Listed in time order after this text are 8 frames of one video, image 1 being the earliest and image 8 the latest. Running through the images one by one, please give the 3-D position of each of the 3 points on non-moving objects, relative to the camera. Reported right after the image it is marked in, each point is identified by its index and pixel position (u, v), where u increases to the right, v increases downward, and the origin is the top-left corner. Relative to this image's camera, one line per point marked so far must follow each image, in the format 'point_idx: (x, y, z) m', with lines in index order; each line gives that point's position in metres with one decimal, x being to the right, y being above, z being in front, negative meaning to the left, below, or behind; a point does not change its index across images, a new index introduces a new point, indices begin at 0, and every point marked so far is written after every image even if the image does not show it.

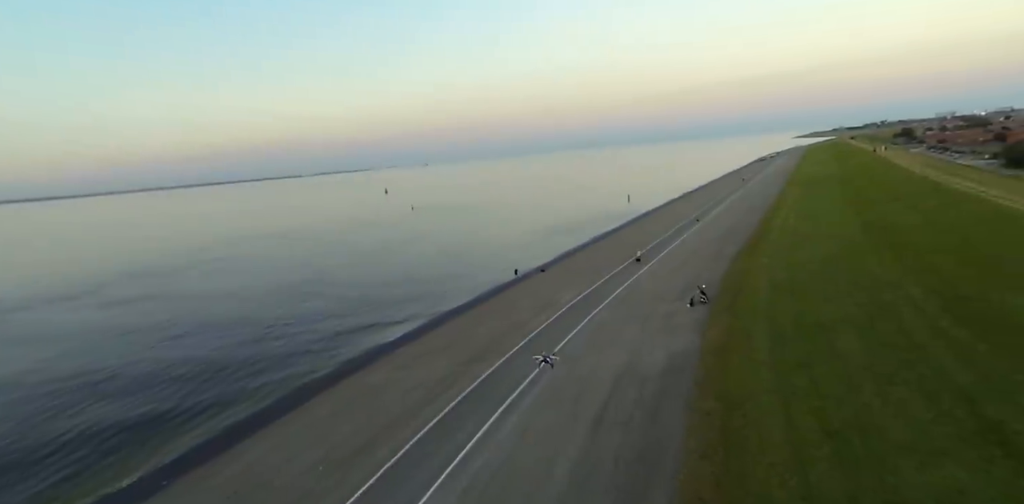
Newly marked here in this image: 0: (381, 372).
0: (-4.8, -4.5, +18.9) m
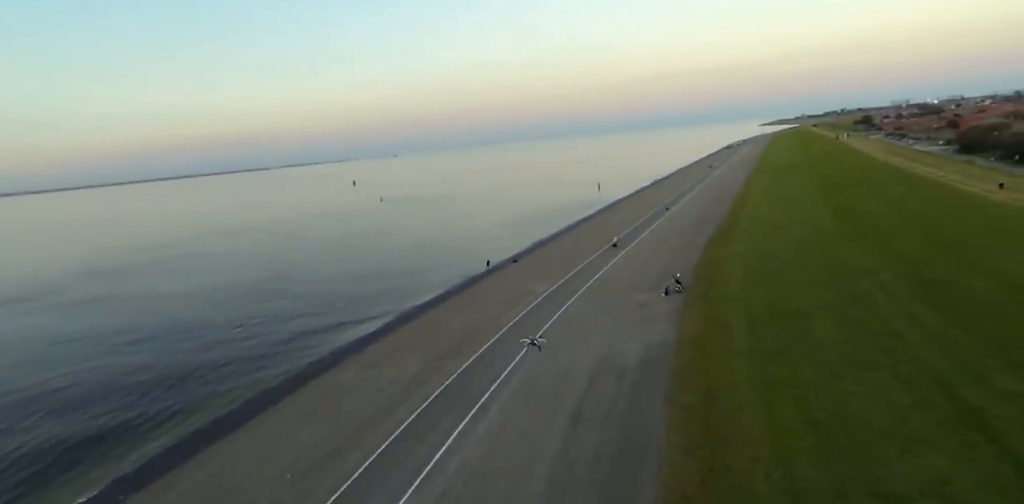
0: (-5.7, -4.3, +18.3) m
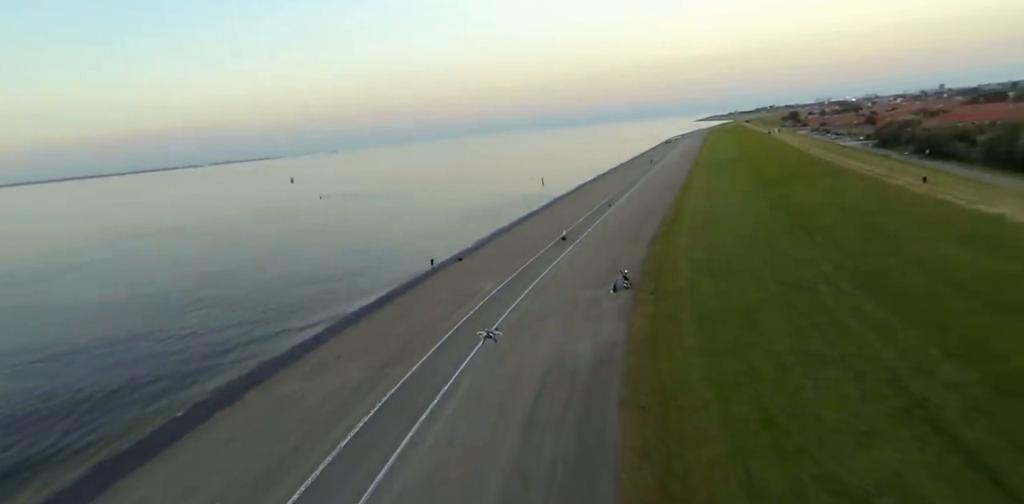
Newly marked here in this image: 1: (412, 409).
0: (-7.4, -4.4, +17.3) m
1: (-2.7, -4.4, +13.7) m
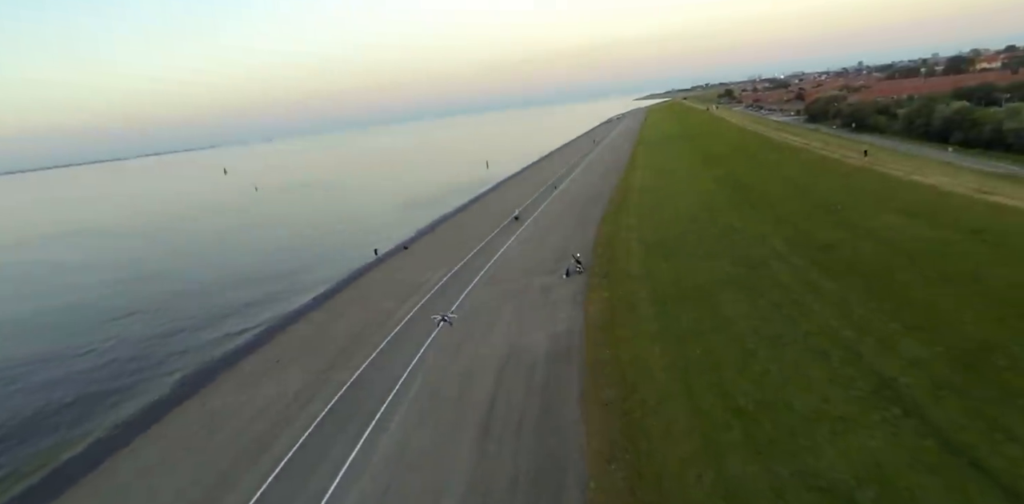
0: (-8.8, -4.3, +15.9) m
1: (-3.8, -4.2, +12.9) m
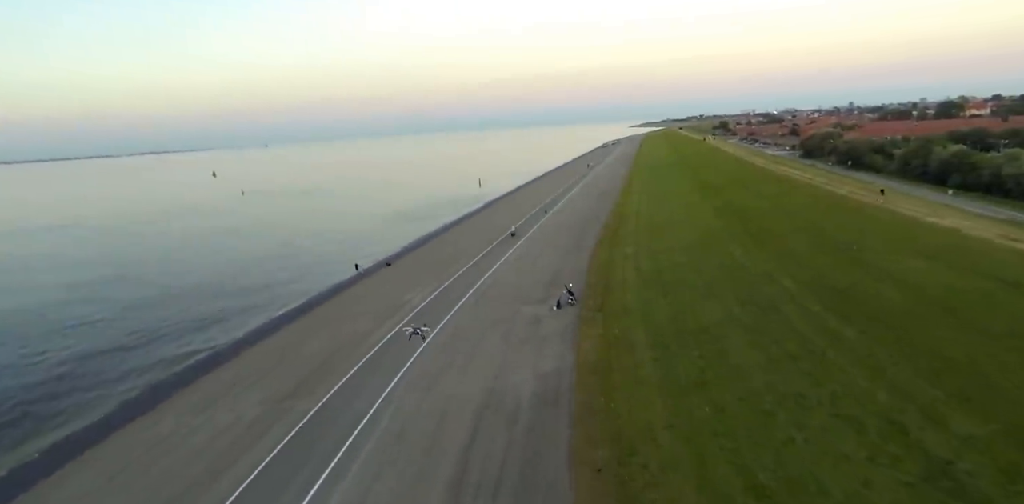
0: (-9.4, -4.6, +14.6) m
1: (-4.3, -4.6, +11.7) m
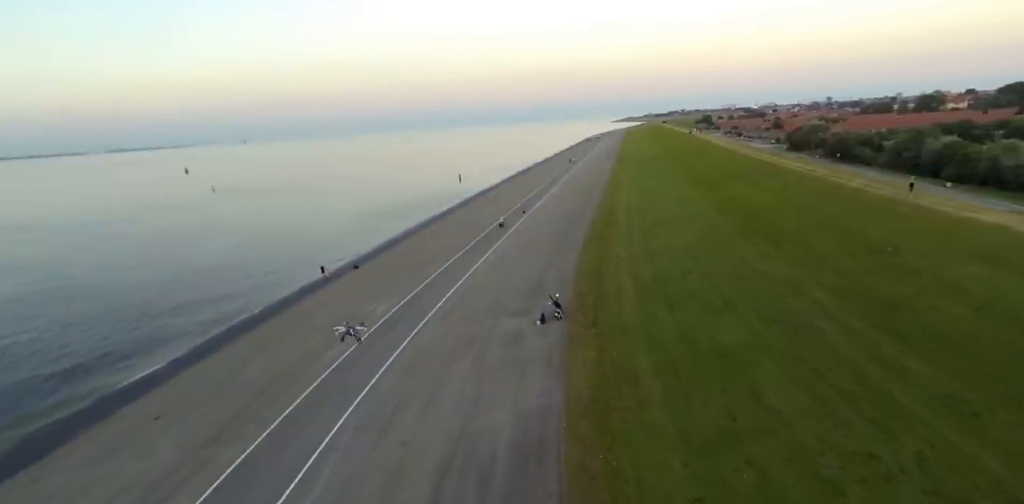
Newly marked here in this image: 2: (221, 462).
0: (-9.9, -4.7, +12.5) m
1: (-4.7, -4.7, +9.8) m
2: (-7.2, -4.4, +12.6) m
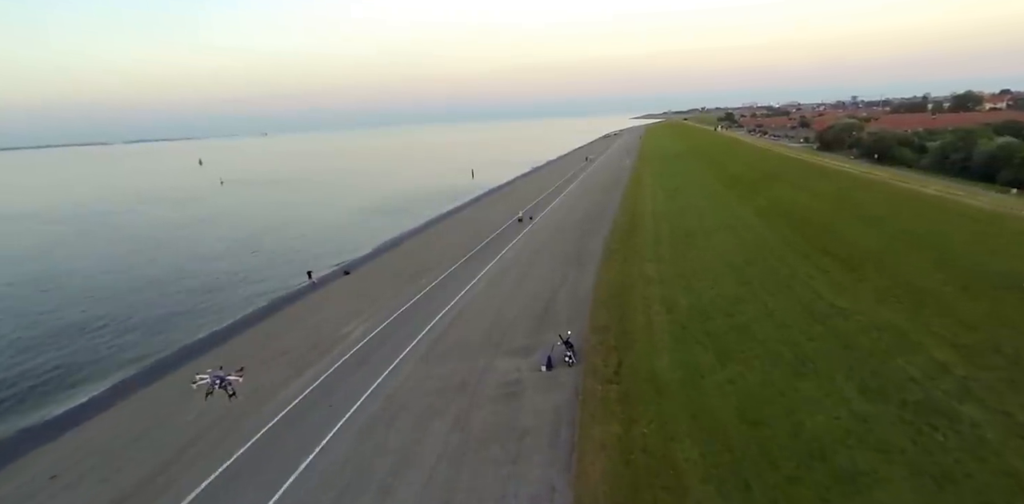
0: (-9.9, -4.8, +10.7) m
1: (-4.8, -4.9, +7.8) m
2: (-7.2, -4.5, +10.7) m
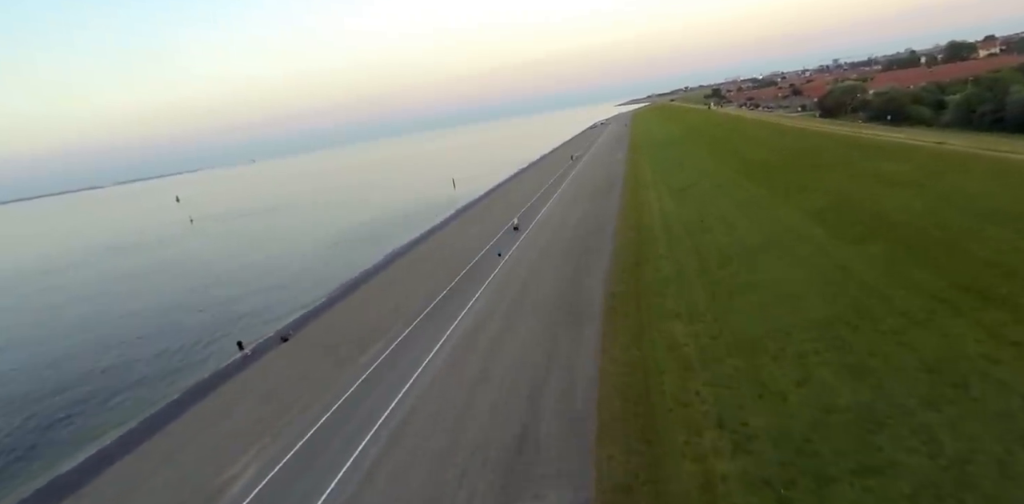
0: (-9.9, -6.9, +7.0) m
1: (-4.8, -6.4, +4.1) m
2: (-7.2, -6.3, +7.0) m
